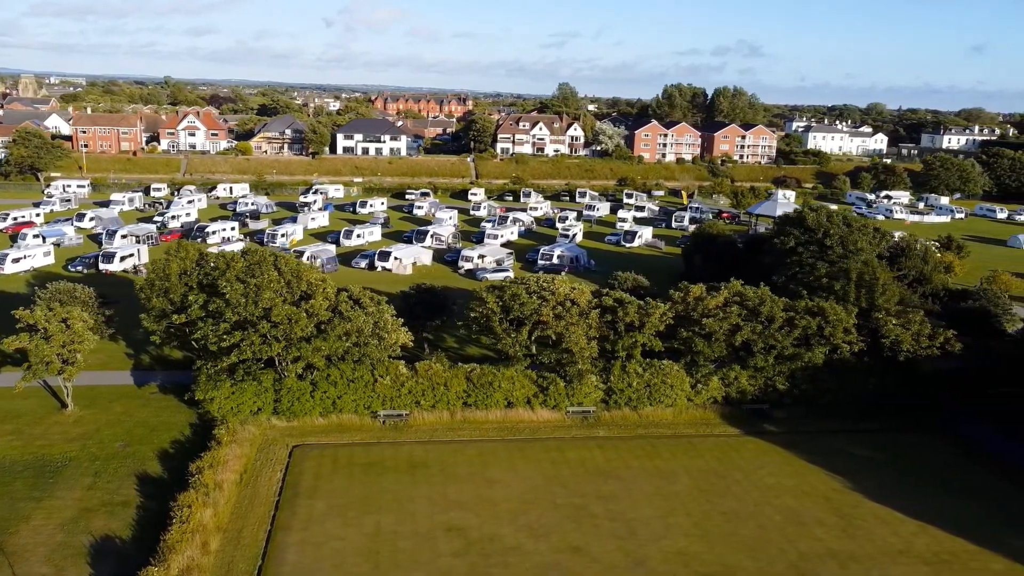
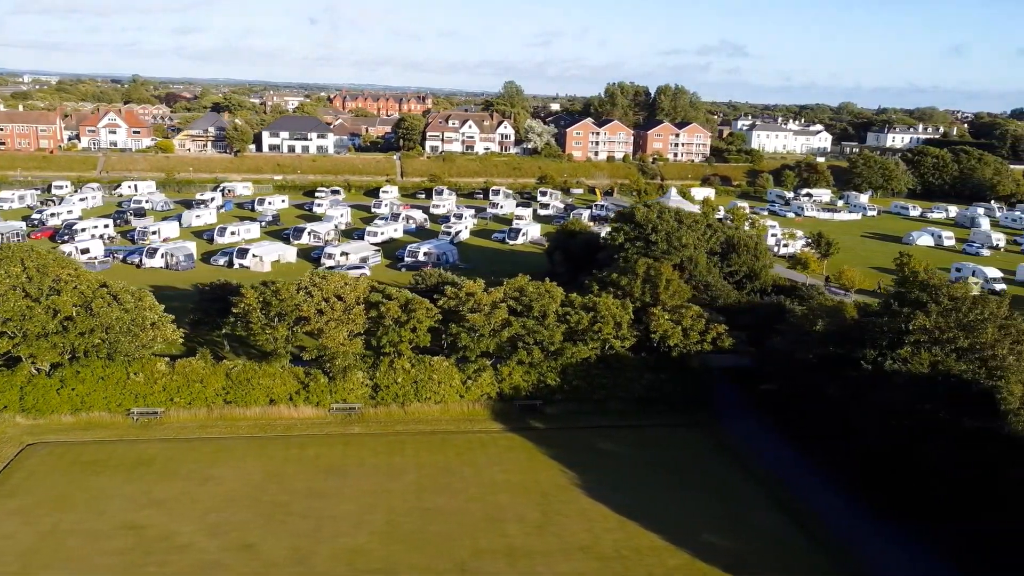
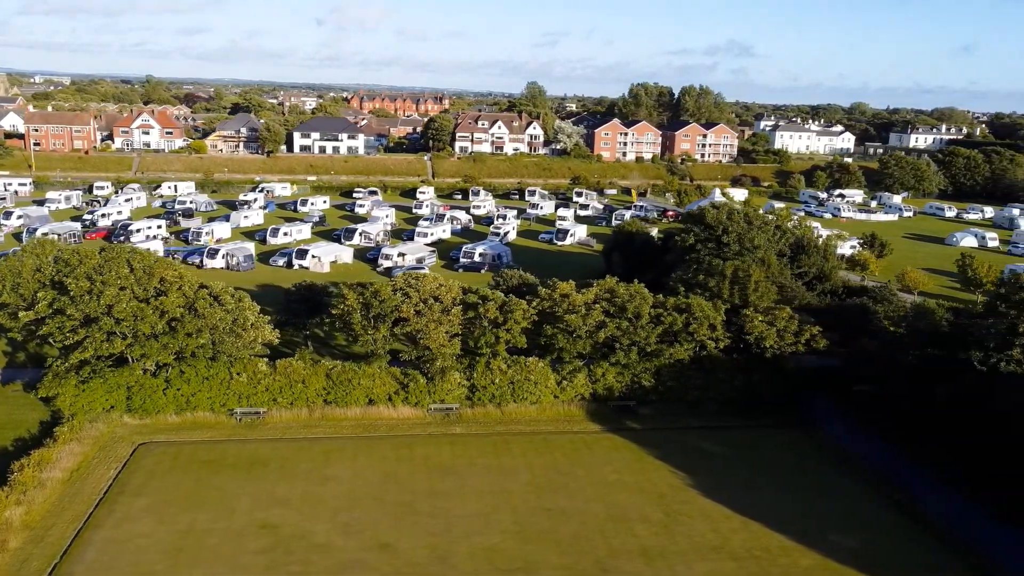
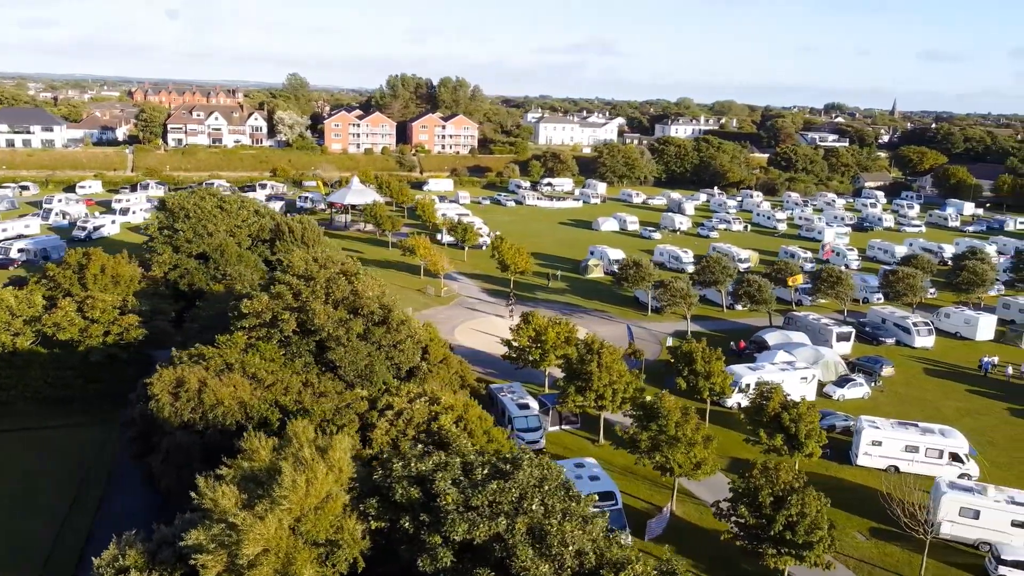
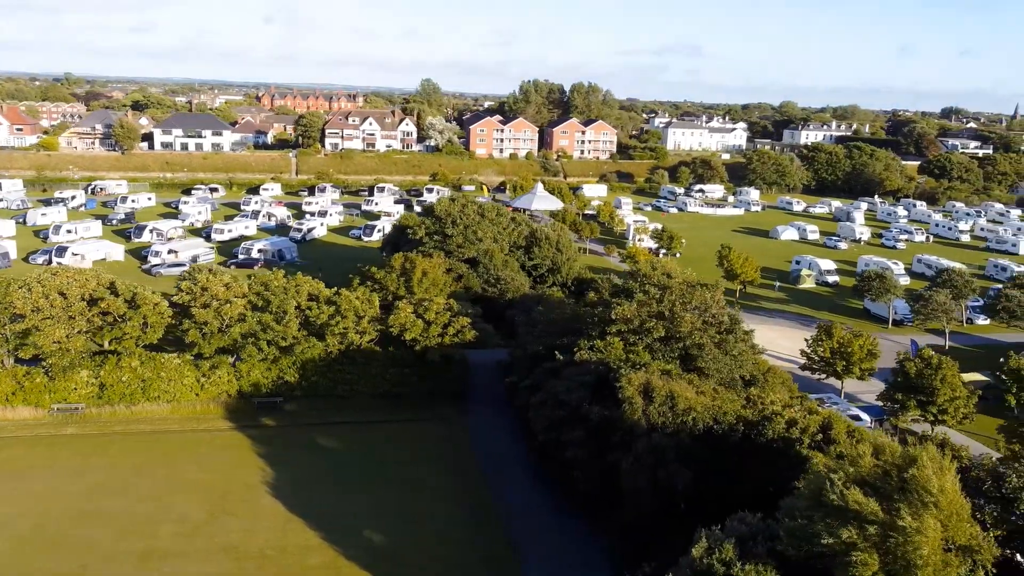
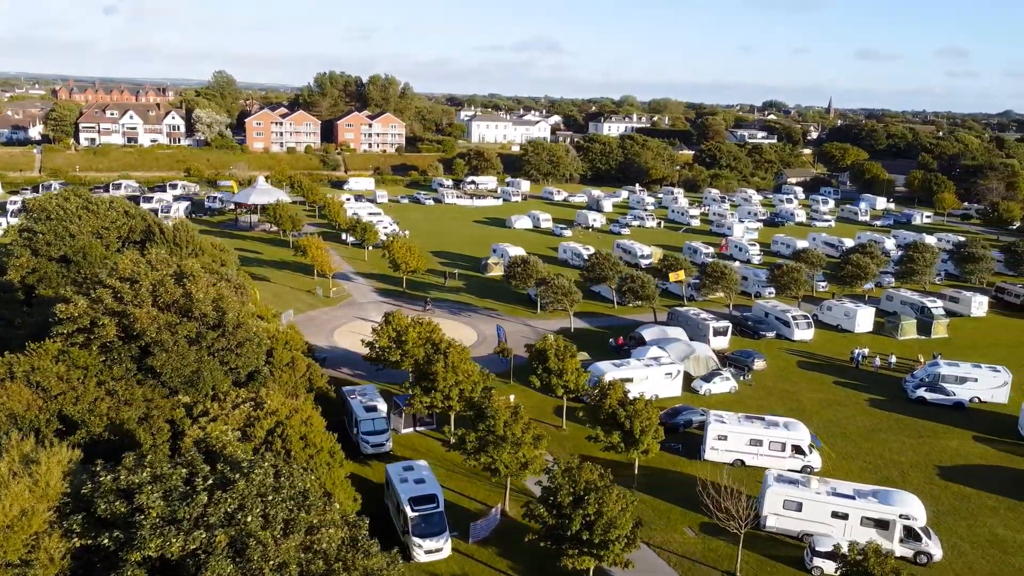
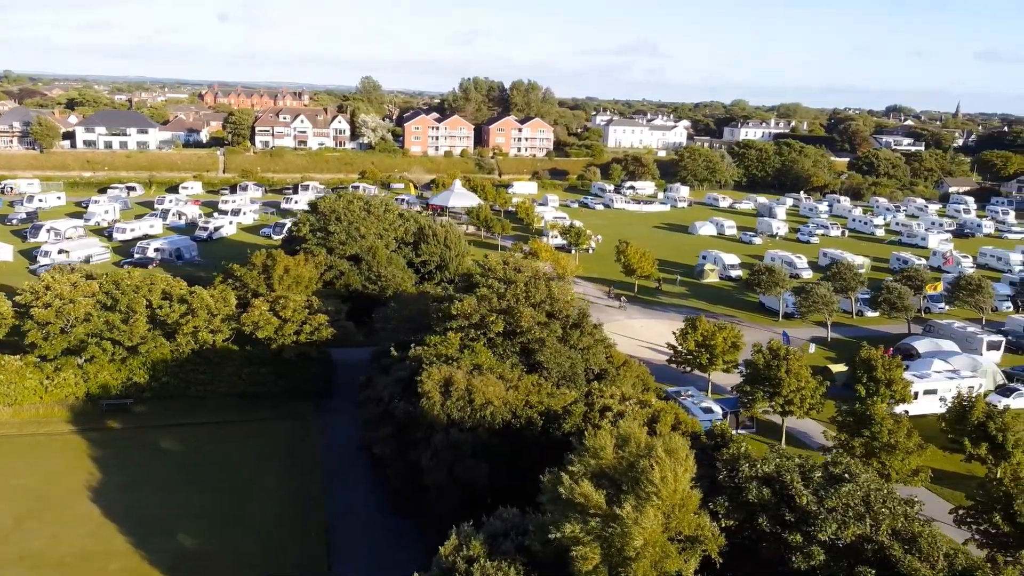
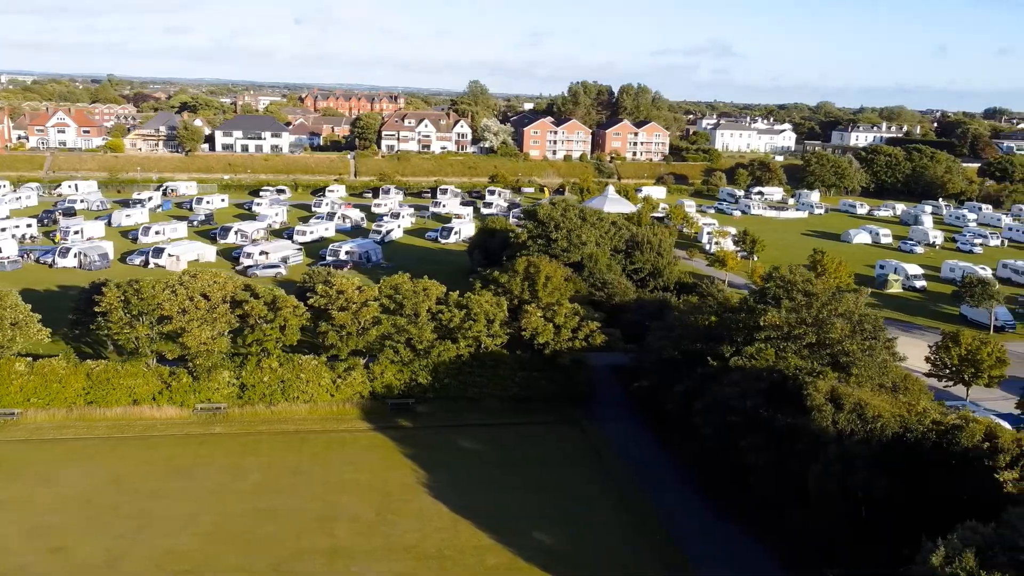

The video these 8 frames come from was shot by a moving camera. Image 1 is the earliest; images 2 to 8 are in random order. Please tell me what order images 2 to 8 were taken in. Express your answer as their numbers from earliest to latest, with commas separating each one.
3, 2, 8, 5, 7, 4, 6
